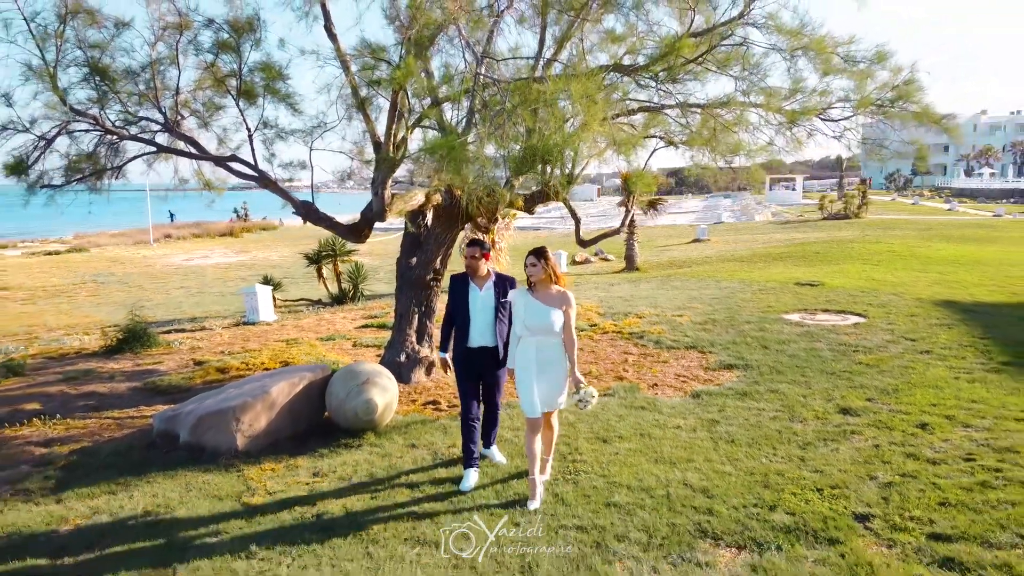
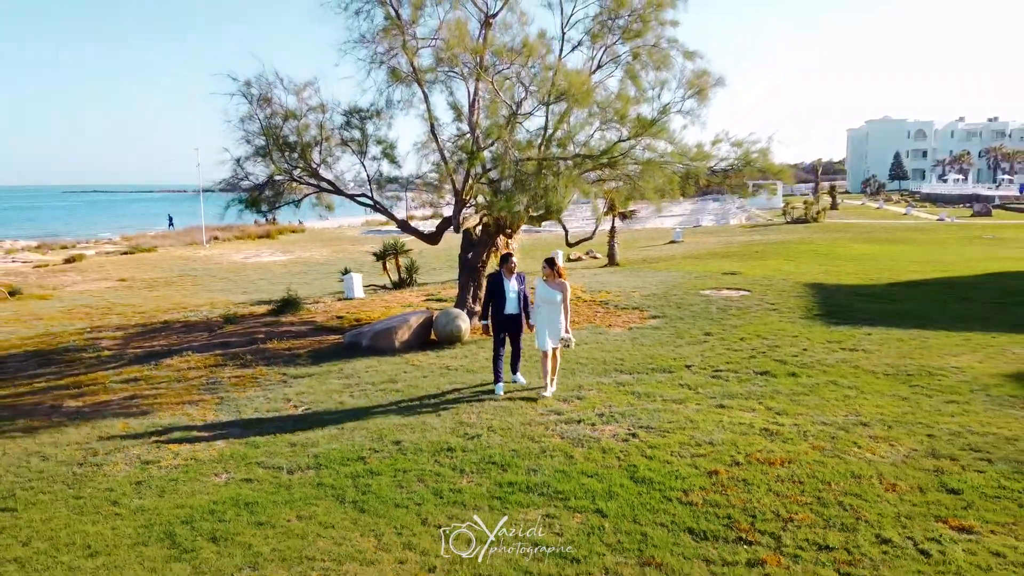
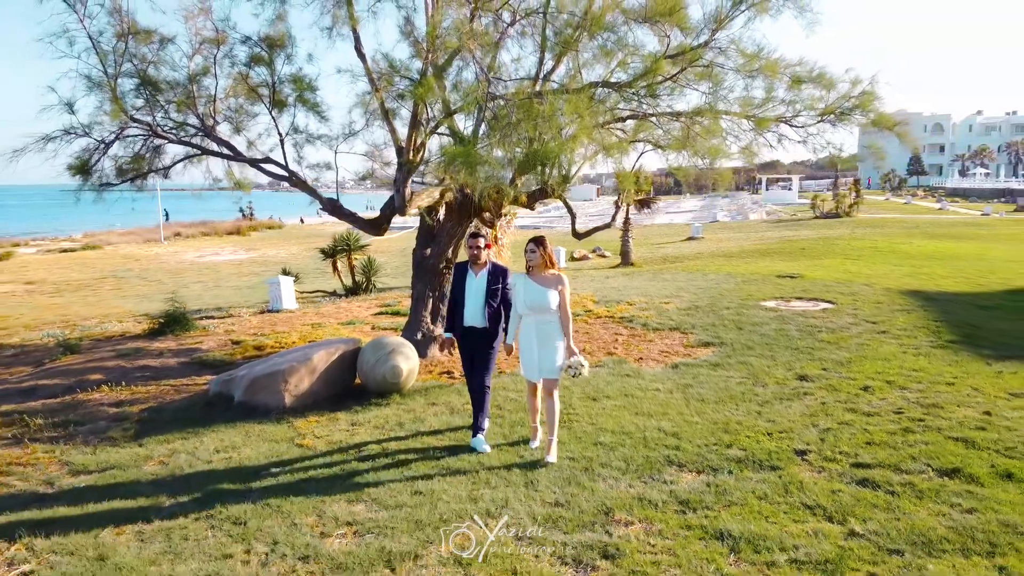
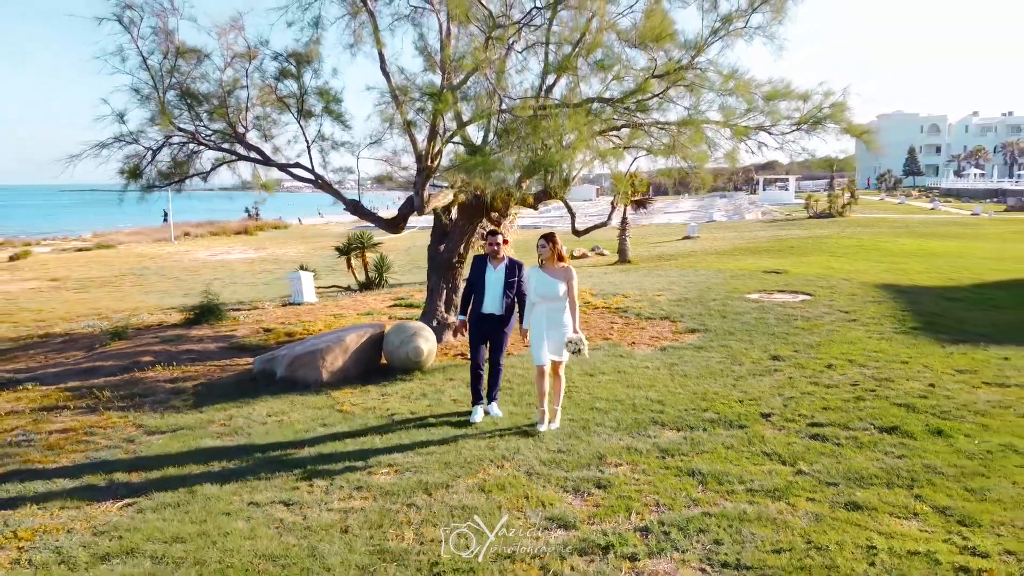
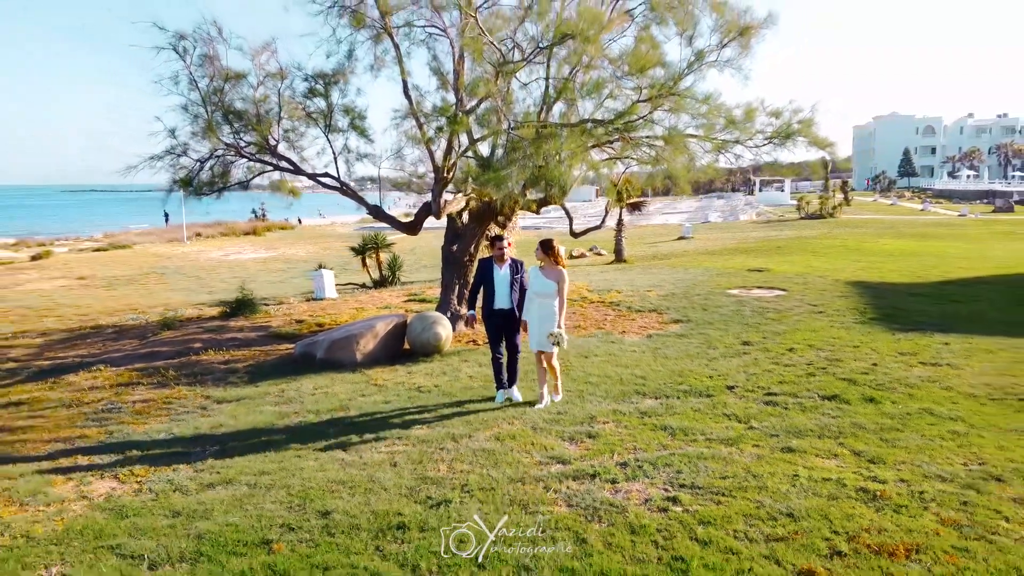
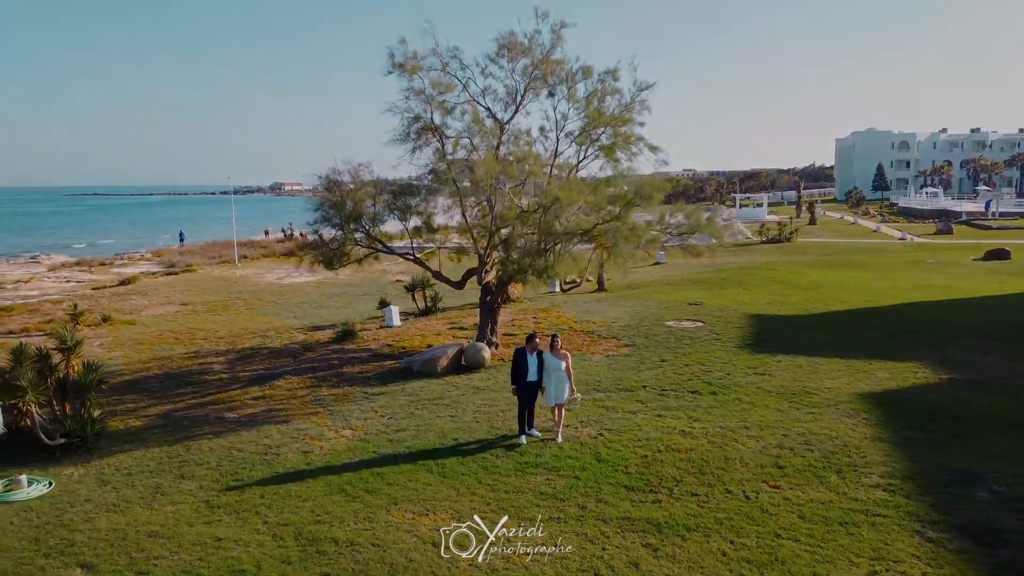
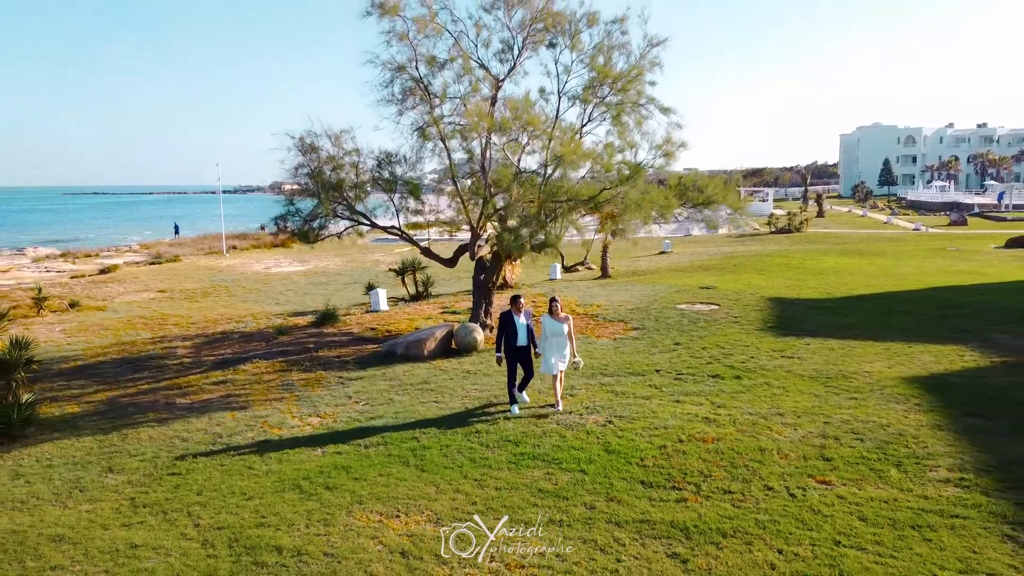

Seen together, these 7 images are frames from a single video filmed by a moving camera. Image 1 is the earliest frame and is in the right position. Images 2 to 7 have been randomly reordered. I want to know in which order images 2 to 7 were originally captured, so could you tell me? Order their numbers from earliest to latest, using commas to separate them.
3, 4, 5, 2, 7, 6
